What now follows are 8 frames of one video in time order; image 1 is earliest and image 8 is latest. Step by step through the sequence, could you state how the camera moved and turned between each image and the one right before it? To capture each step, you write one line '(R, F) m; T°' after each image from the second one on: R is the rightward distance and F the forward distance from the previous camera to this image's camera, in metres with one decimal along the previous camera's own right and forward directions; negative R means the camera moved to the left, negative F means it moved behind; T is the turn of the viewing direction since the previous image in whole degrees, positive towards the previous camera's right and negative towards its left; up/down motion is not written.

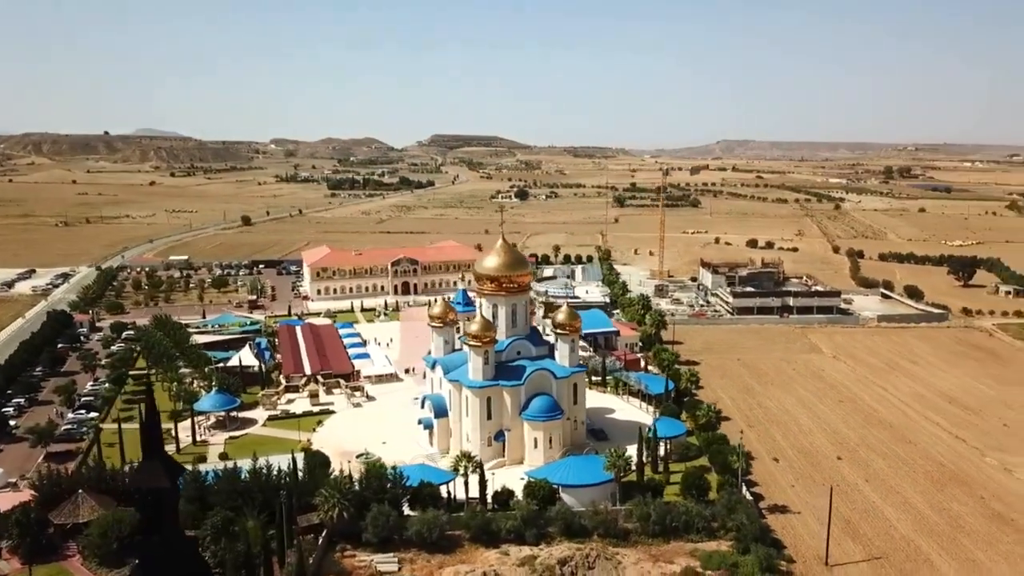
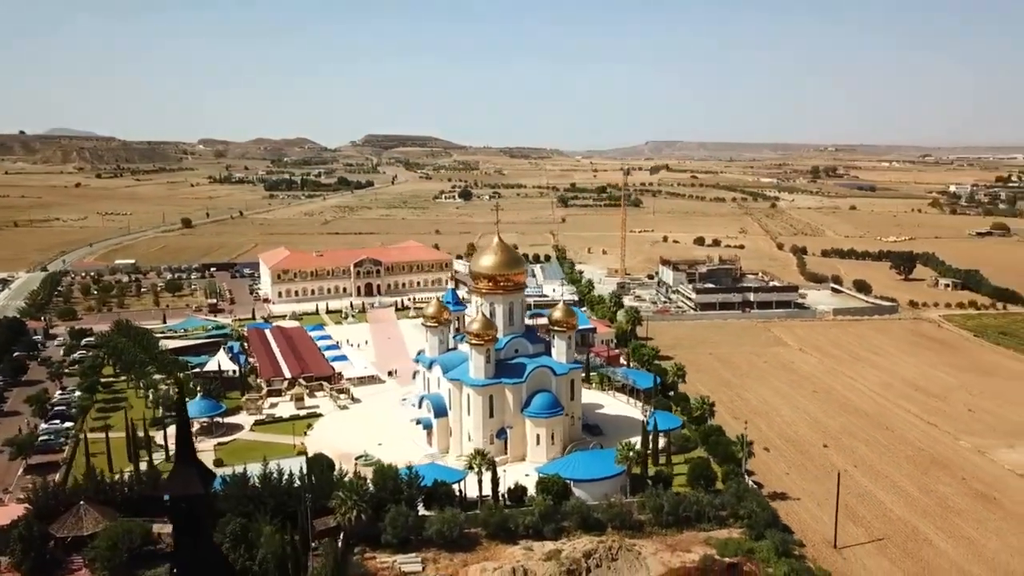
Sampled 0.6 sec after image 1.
(-2.6, -0.1) m; +5°
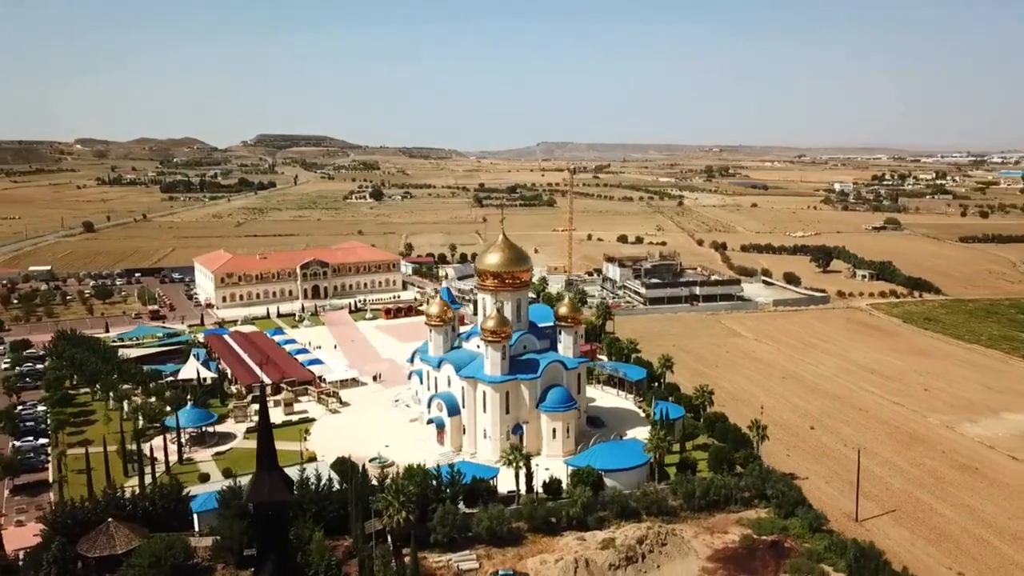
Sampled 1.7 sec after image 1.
(-4.7, +0.1) m; +7°
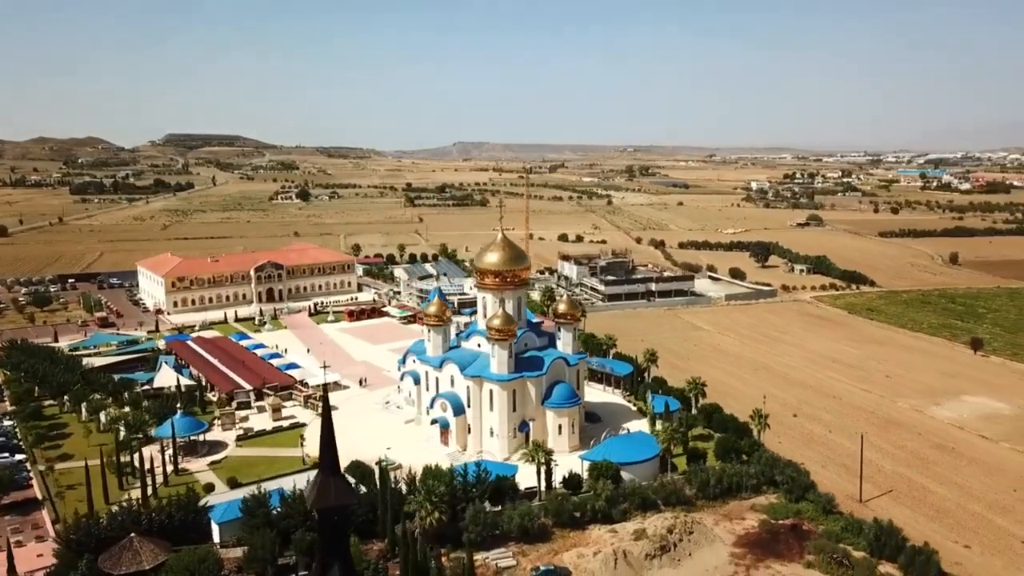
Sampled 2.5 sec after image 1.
(-3.5, +0.1) m; +6°
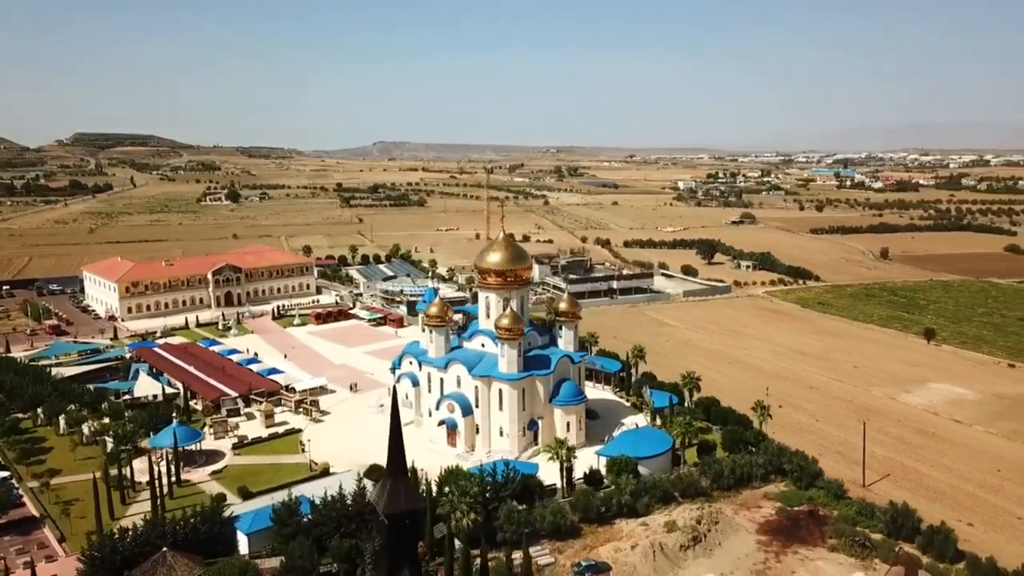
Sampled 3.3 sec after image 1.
(-3.4, +0.1) m; +5°
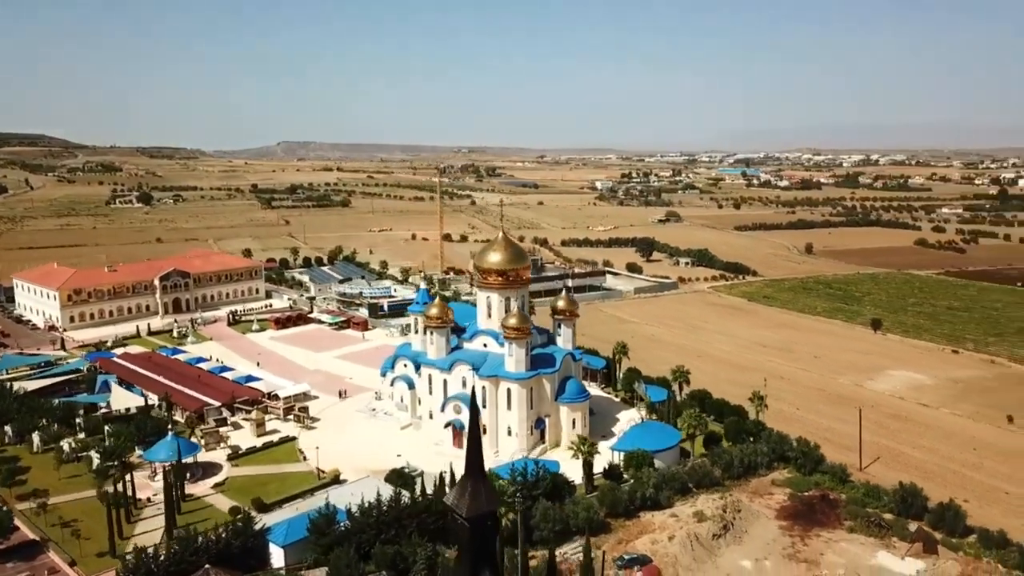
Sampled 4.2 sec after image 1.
(-3.8, +0.2) m; +6°
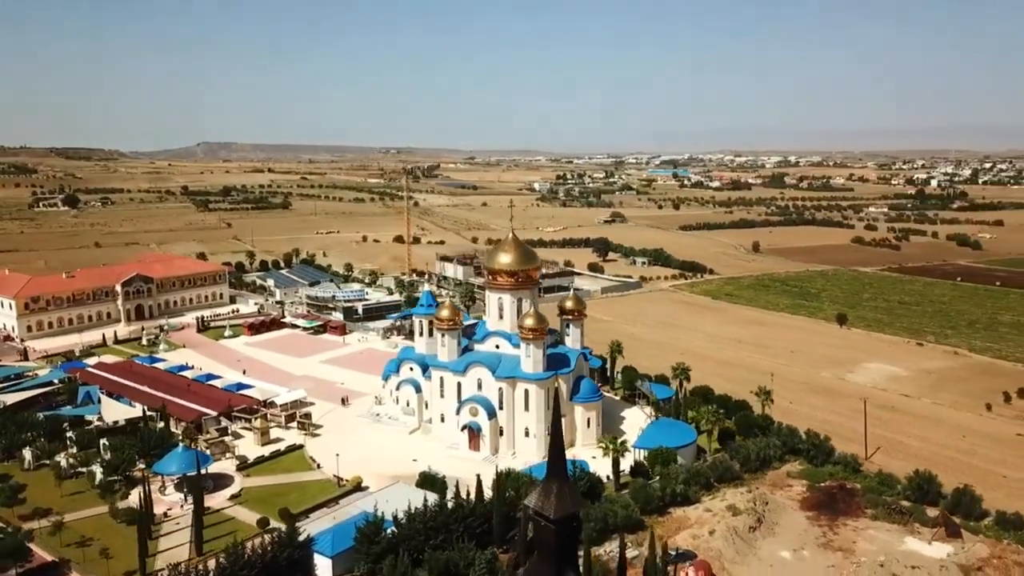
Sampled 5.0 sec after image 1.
(-3.5, +0.2) m; +5°
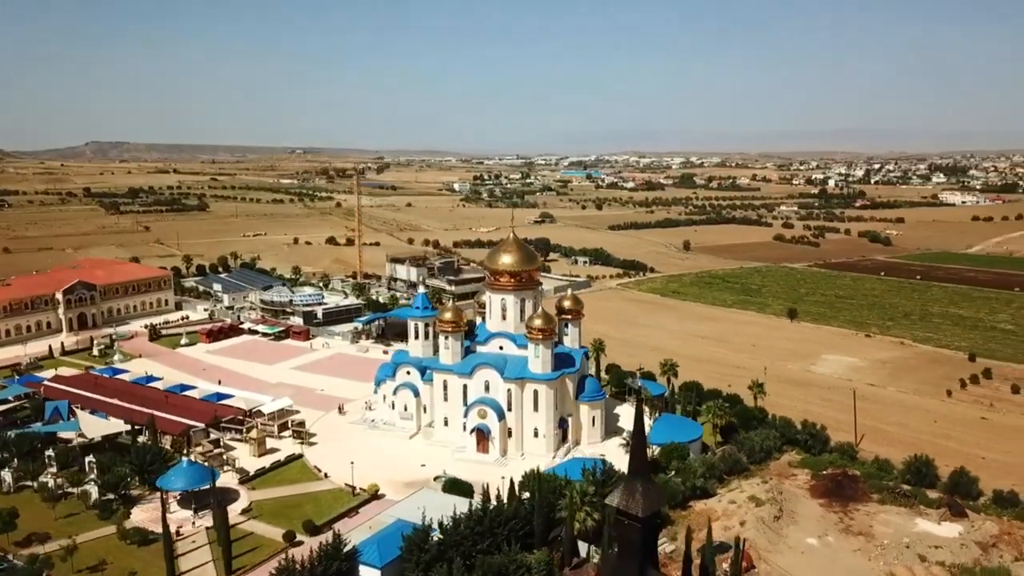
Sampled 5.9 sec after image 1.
(-3.9, +0.3) m; +6°
